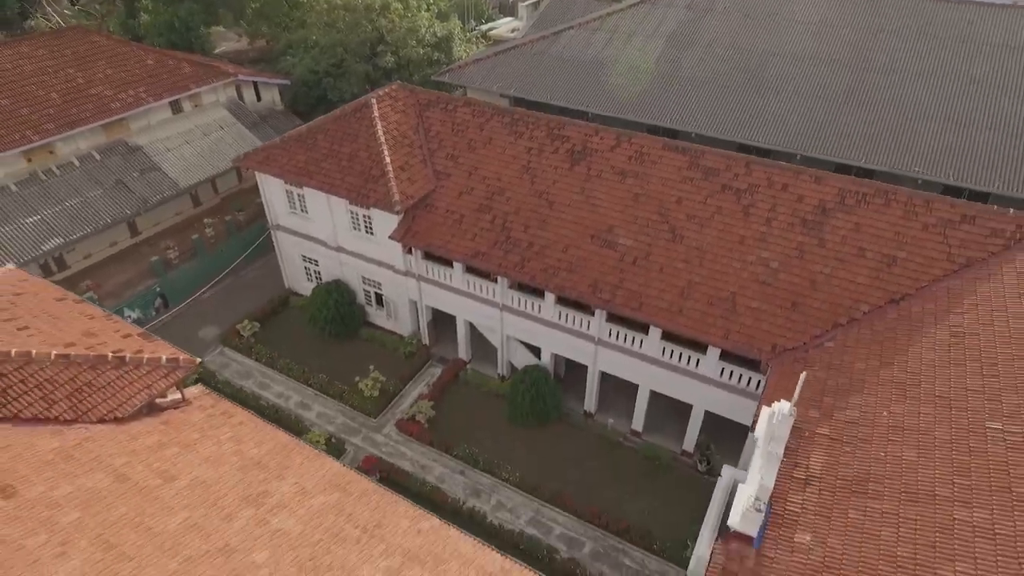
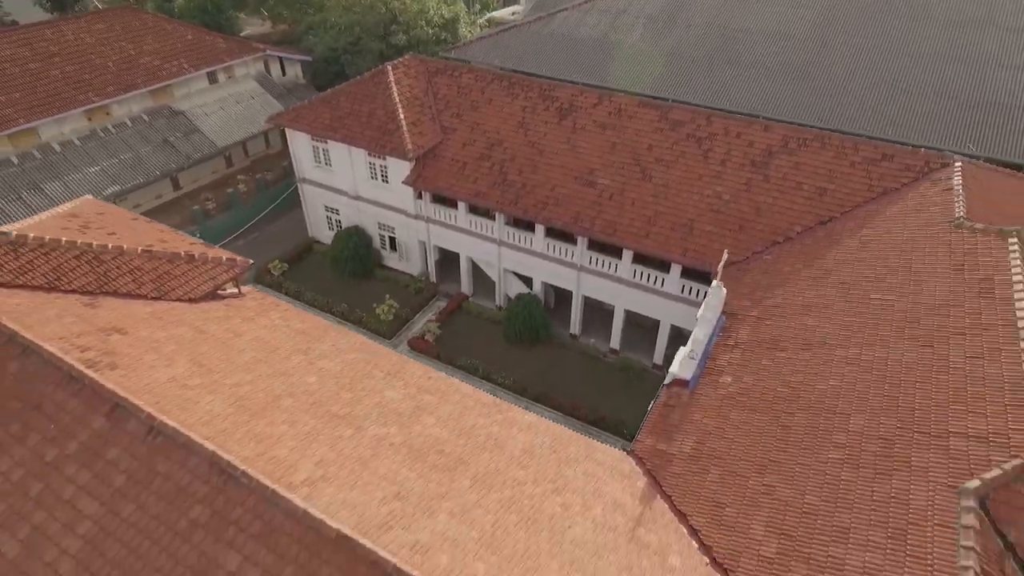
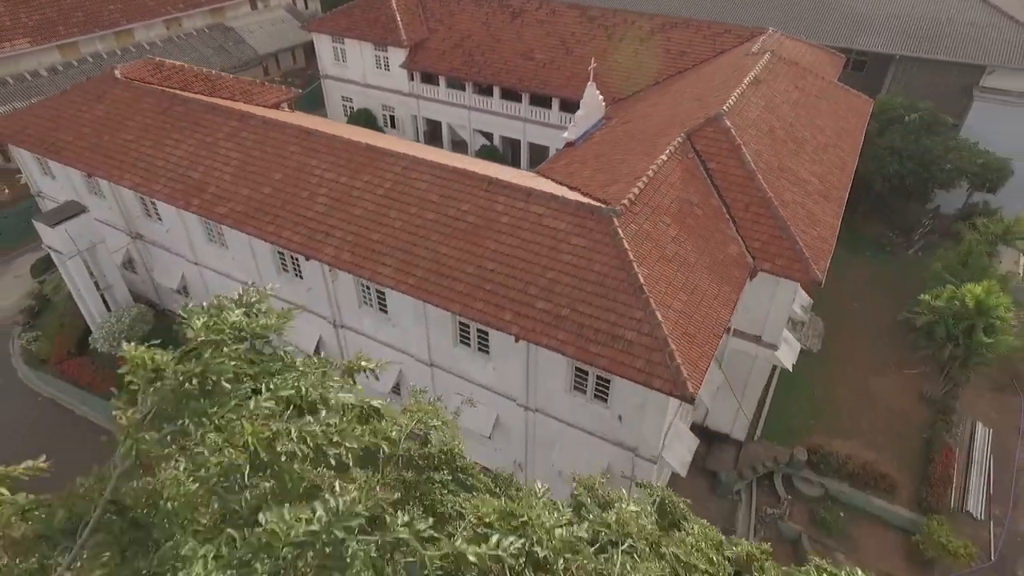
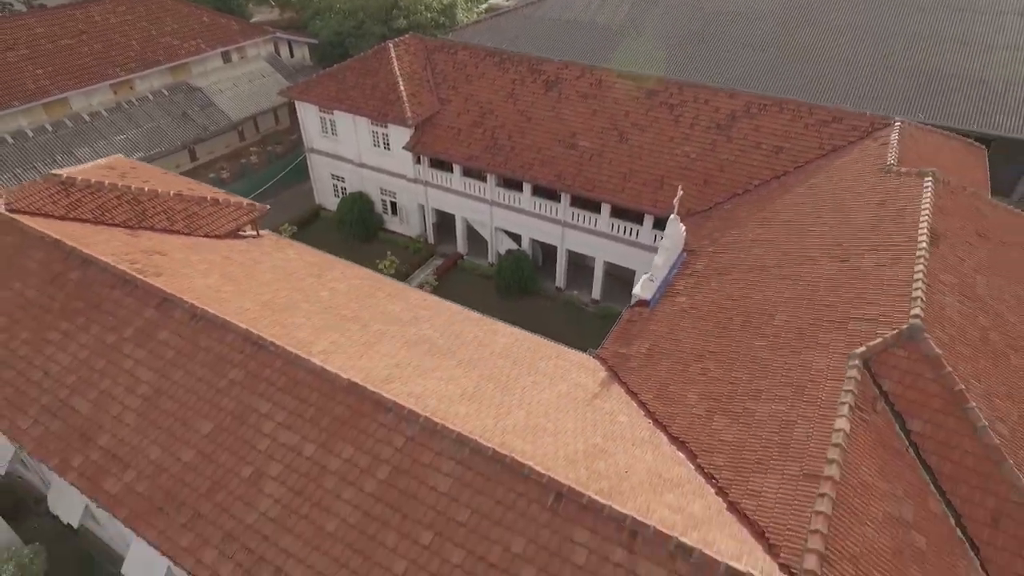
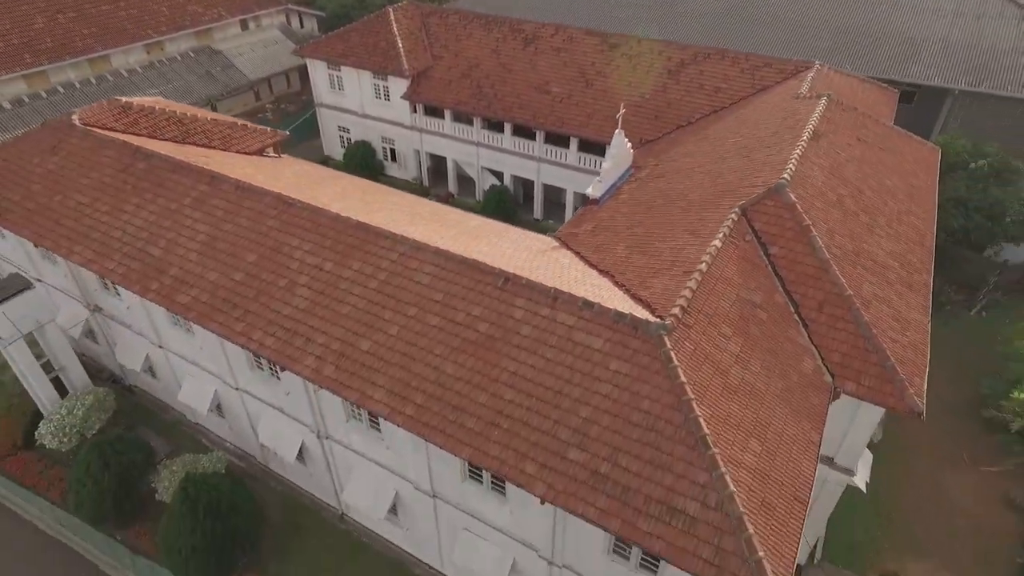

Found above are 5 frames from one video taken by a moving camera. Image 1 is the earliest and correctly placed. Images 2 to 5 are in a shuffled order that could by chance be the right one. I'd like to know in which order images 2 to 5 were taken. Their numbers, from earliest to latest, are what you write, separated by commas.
2, 4, 5, 3
